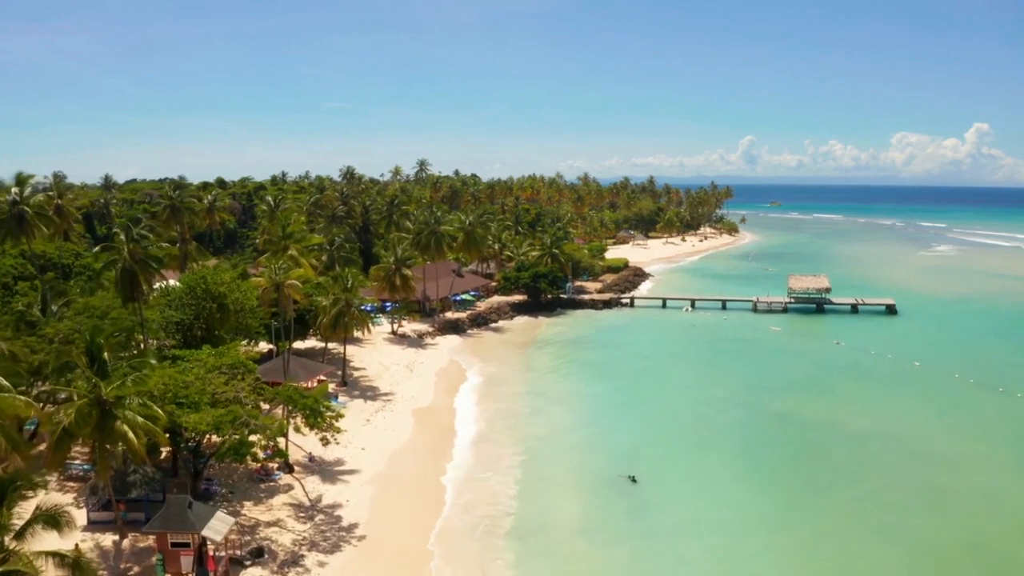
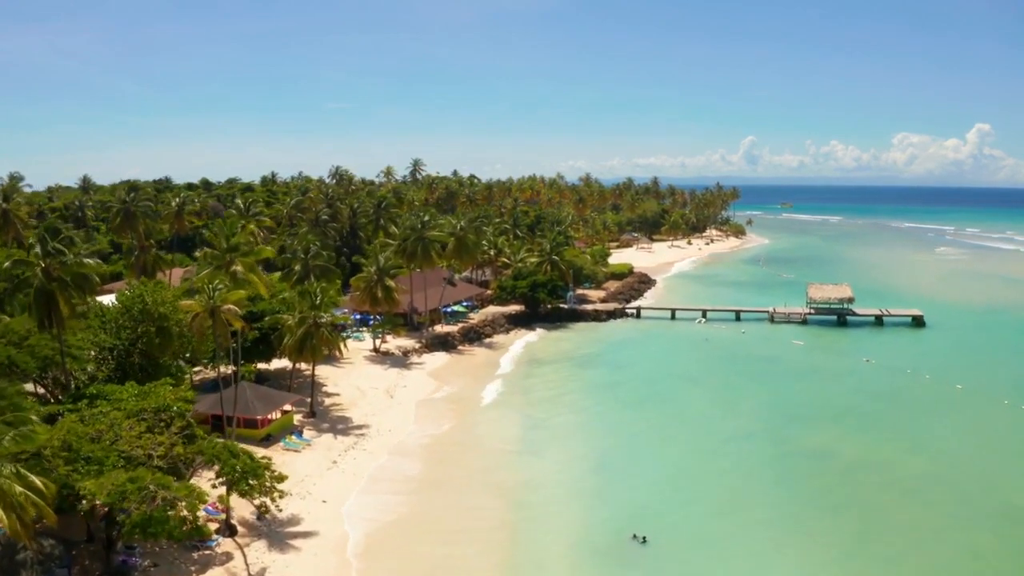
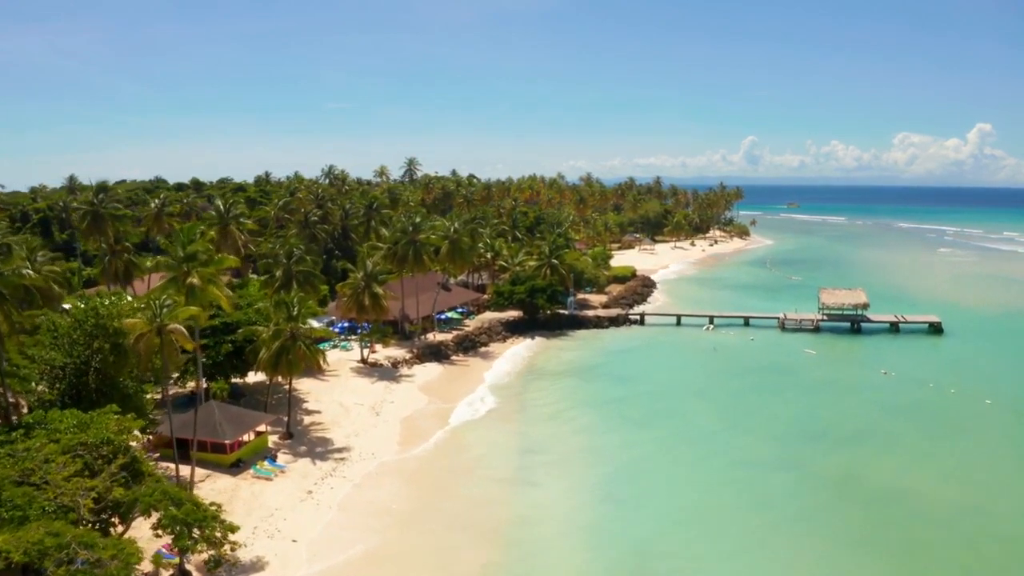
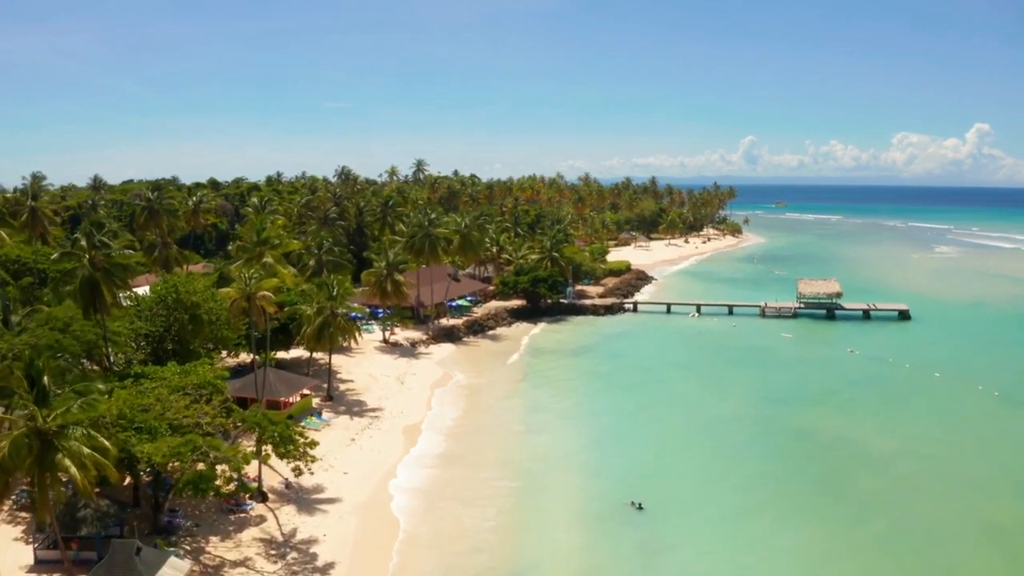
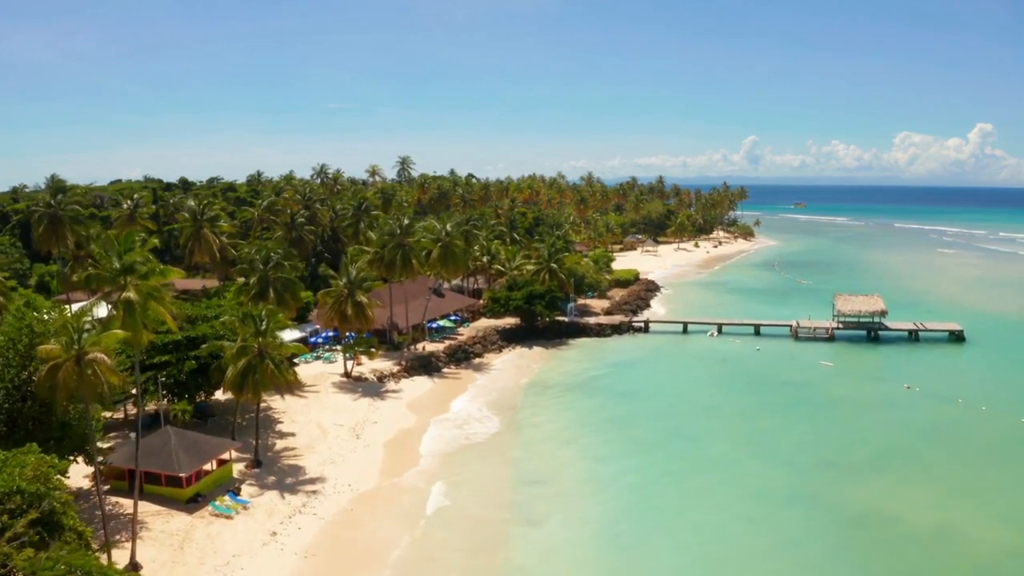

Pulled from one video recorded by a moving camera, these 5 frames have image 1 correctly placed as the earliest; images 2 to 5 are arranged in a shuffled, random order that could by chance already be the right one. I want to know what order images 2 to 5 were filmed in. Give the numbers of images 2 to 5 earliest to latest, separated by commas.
4, 2, 3, 5
